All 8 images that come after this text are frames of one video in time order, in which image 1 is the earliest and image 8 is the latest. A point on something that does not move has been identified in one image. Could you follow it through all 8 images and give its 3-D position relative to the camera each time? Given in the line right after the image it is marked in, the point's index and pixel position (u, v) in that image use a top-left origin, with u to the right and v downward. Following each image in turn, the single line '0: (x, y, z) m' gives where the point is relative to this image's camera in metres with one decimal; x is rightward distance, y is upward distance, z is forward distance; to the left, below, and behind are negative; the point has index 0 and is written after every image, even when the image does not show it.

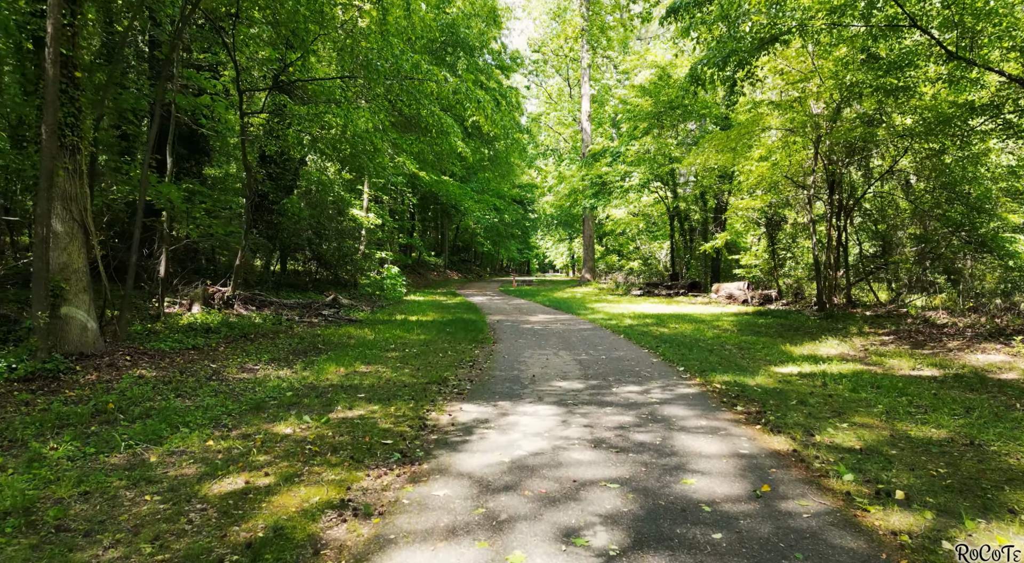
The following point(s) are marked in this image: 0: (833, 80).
0: (+8.2, +5.2, +18.2) m
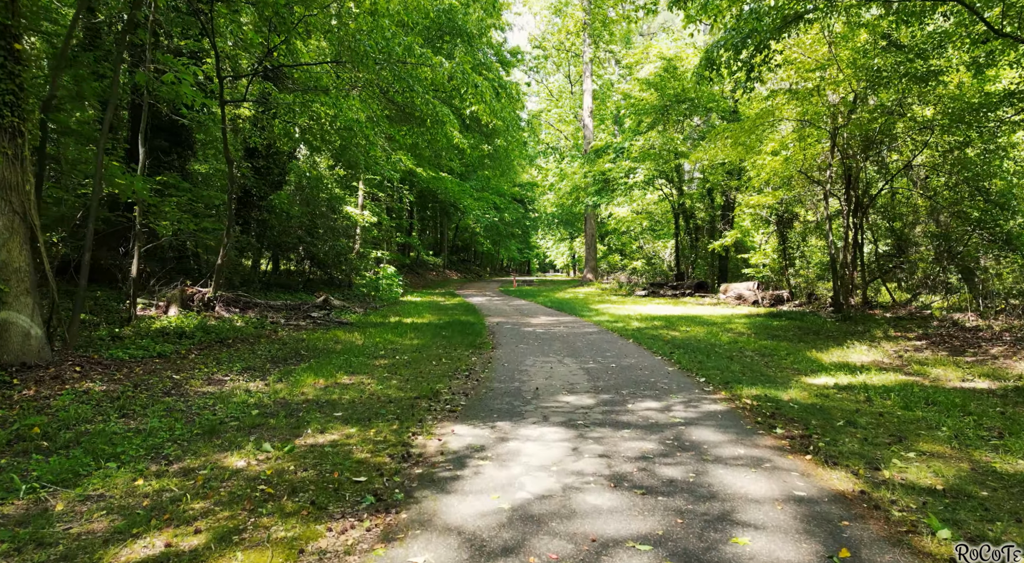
0: (+8.2, +5.2, +17.2) m
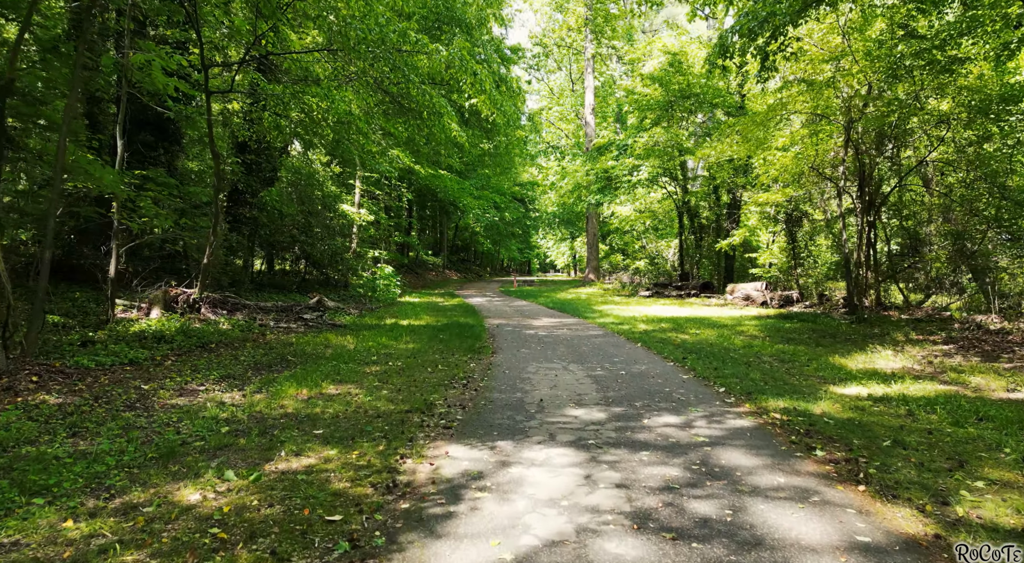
0: (+8.3, +5.2, +16.5) m
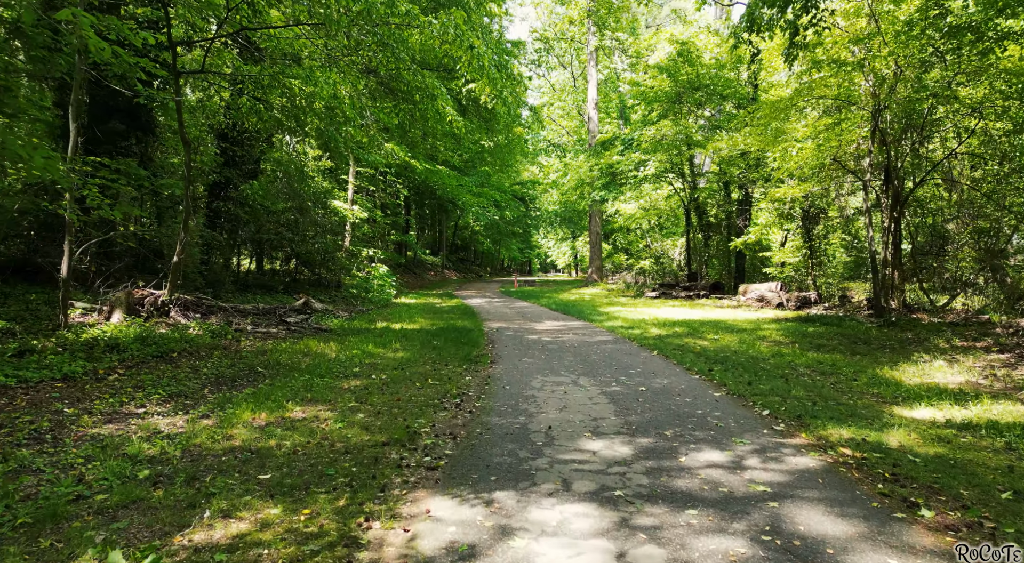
0: (+8.3, +5.2, +15.3) m
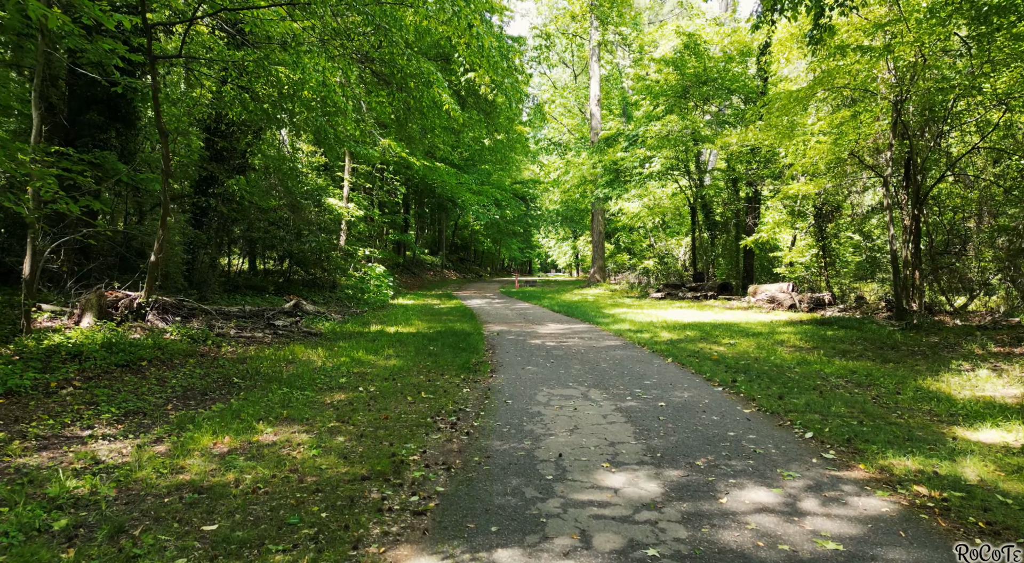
0: (+8.3, +5.2, +14.5) m
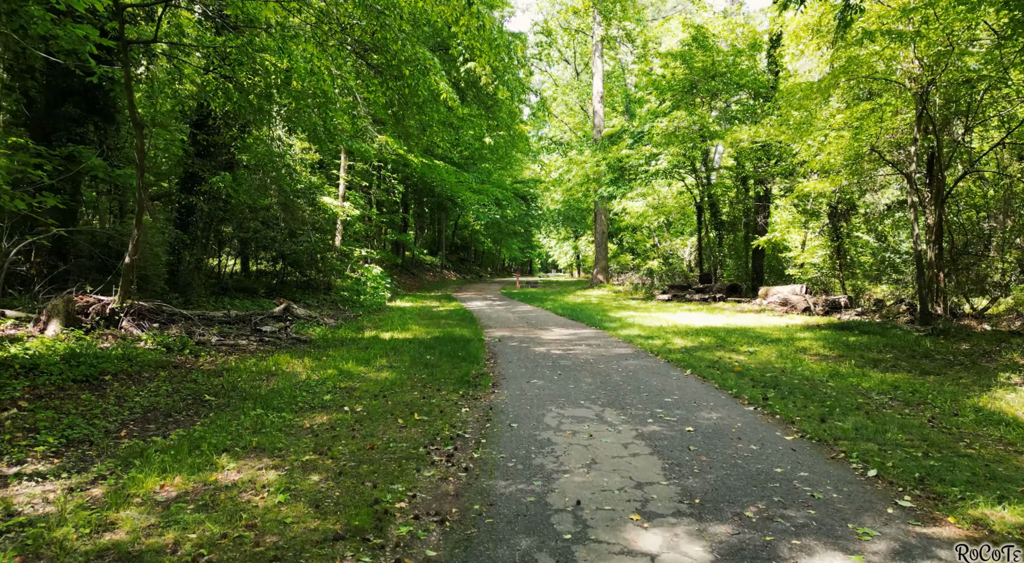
0: (+8.3, +5.1, +13.7) m
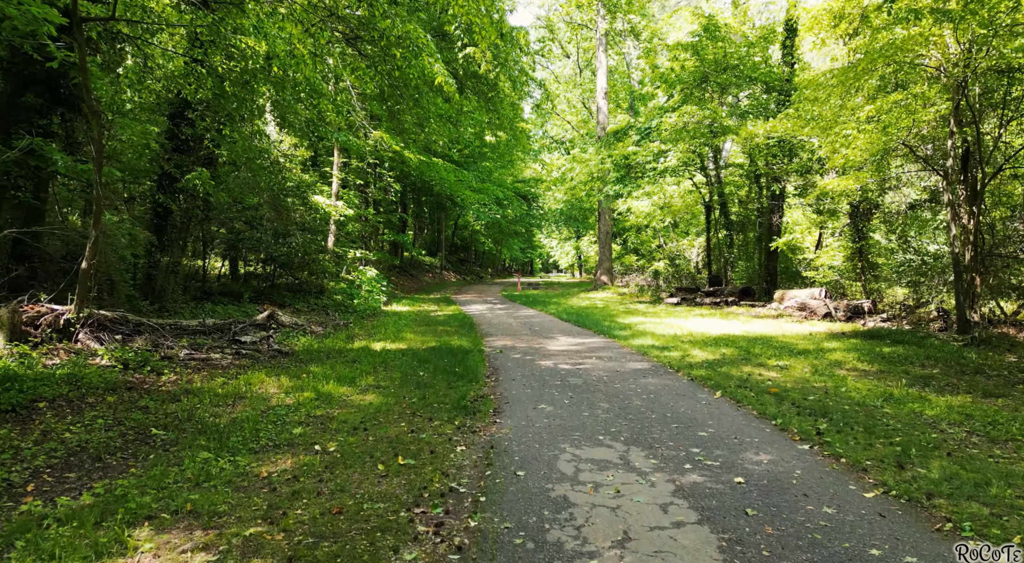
0: (+8.4, +5.0, +12.6) m
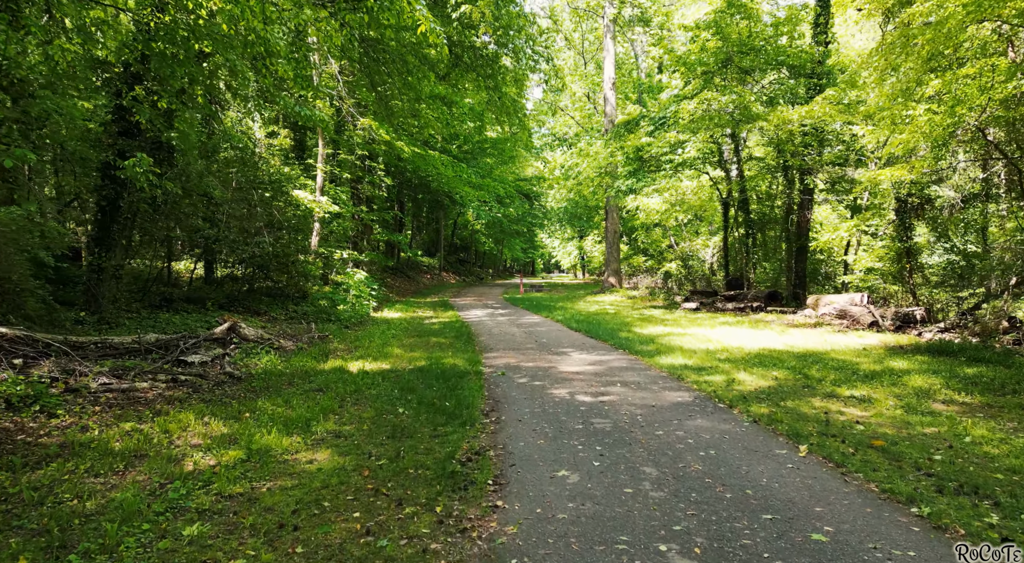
0: (+8.5, +4.9, +10.5) m
